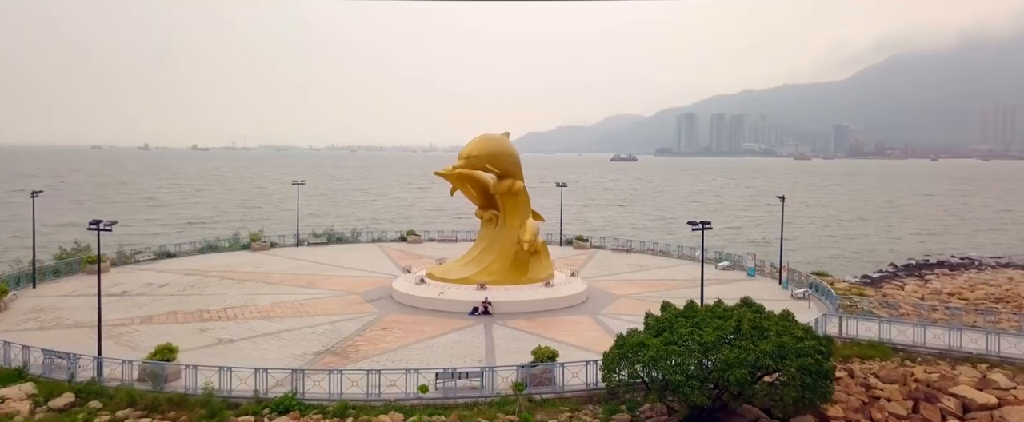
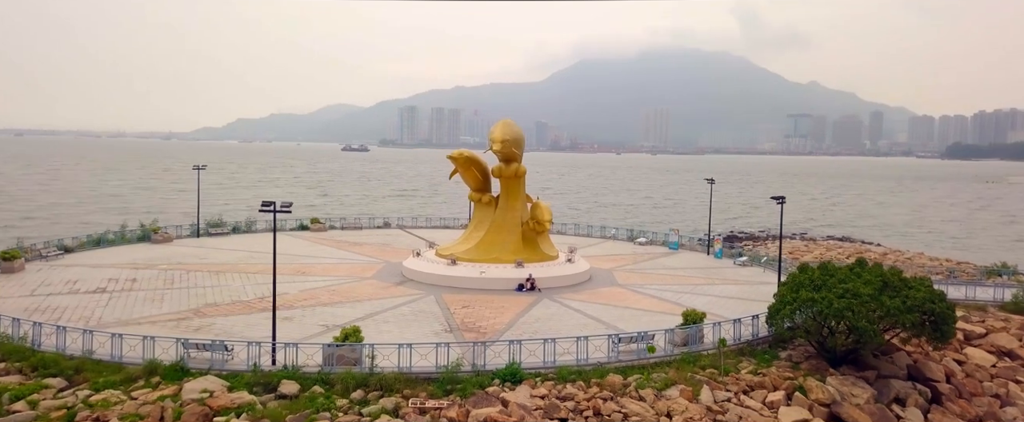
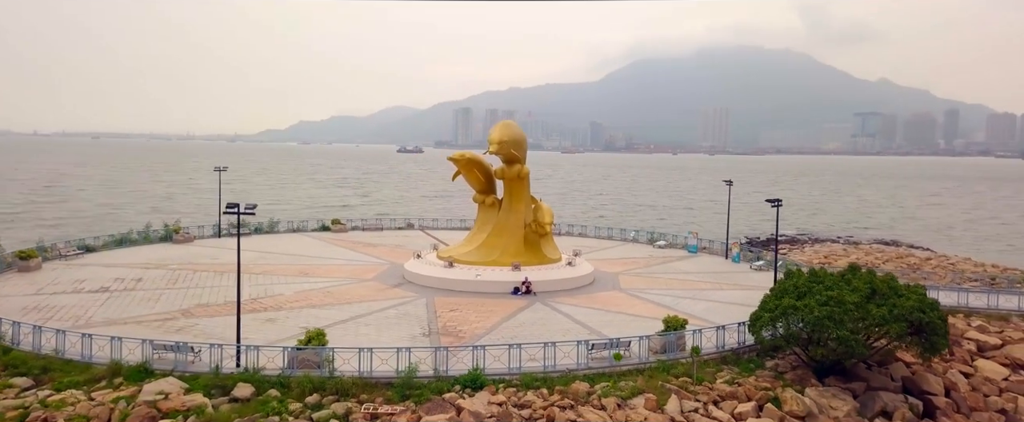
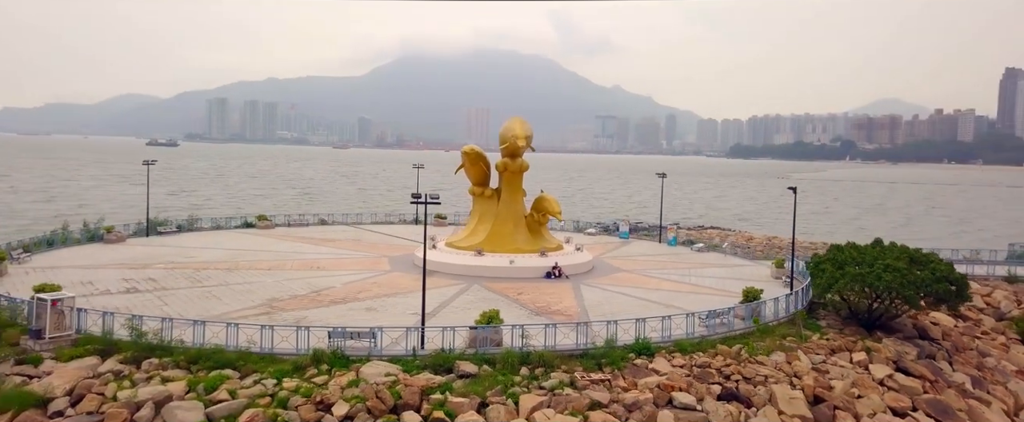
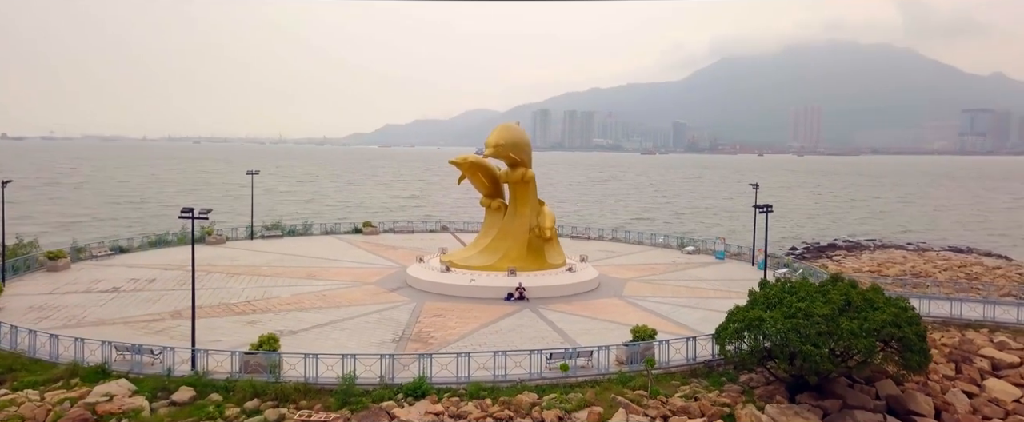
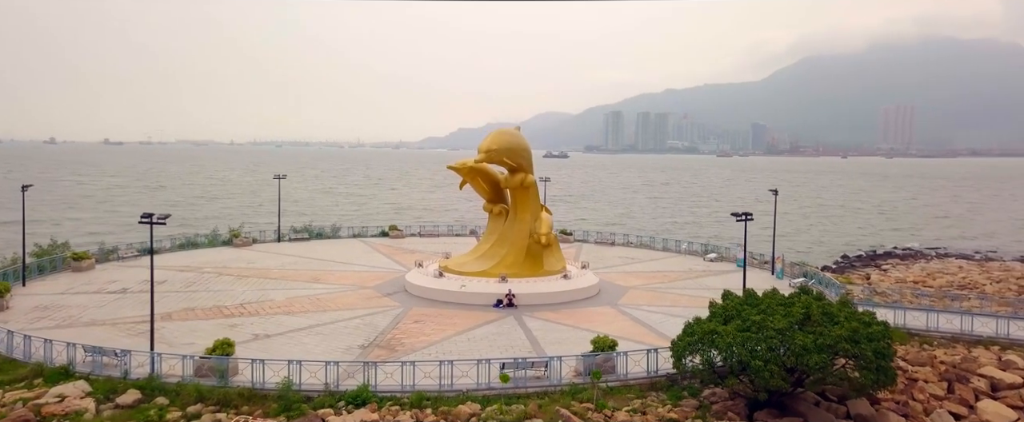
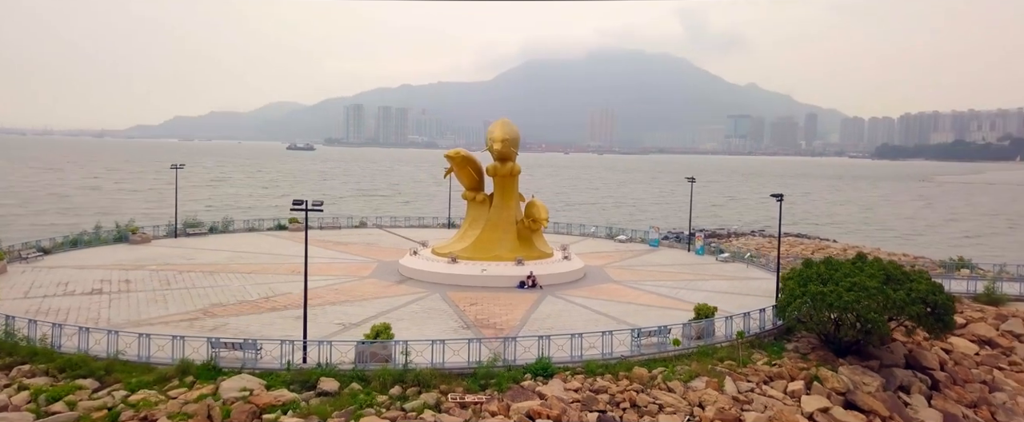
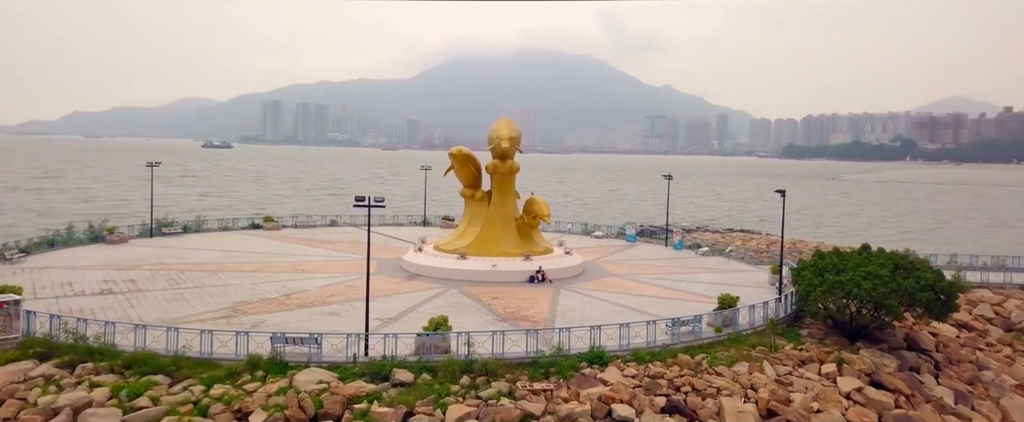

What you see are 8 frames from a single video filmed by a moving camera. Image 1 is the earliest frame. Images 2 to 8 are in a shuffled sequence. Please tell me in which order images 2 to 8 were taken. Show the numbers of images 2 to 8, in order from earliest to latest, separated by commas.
6, 5, 3, 2, 7, 8, 4
